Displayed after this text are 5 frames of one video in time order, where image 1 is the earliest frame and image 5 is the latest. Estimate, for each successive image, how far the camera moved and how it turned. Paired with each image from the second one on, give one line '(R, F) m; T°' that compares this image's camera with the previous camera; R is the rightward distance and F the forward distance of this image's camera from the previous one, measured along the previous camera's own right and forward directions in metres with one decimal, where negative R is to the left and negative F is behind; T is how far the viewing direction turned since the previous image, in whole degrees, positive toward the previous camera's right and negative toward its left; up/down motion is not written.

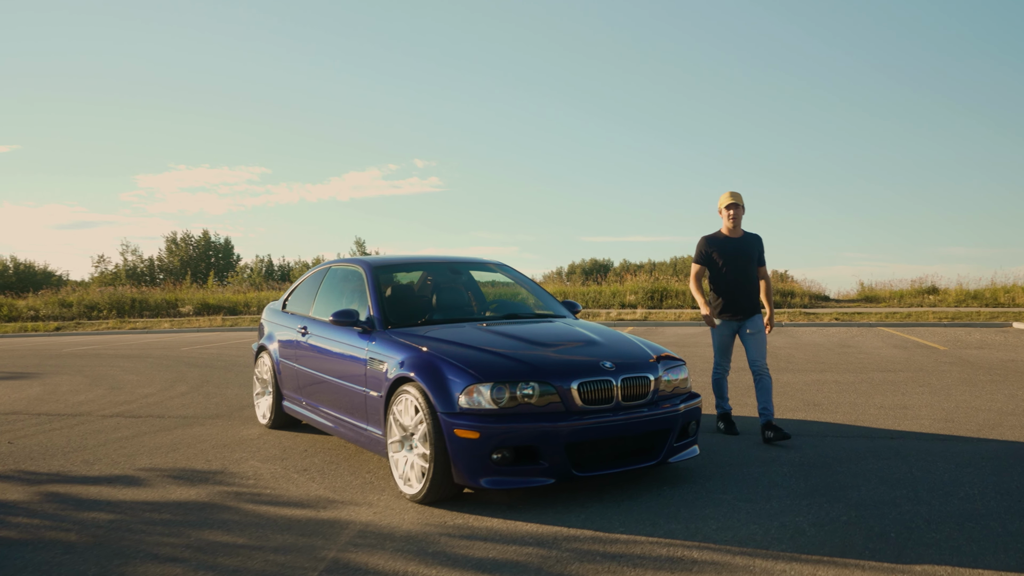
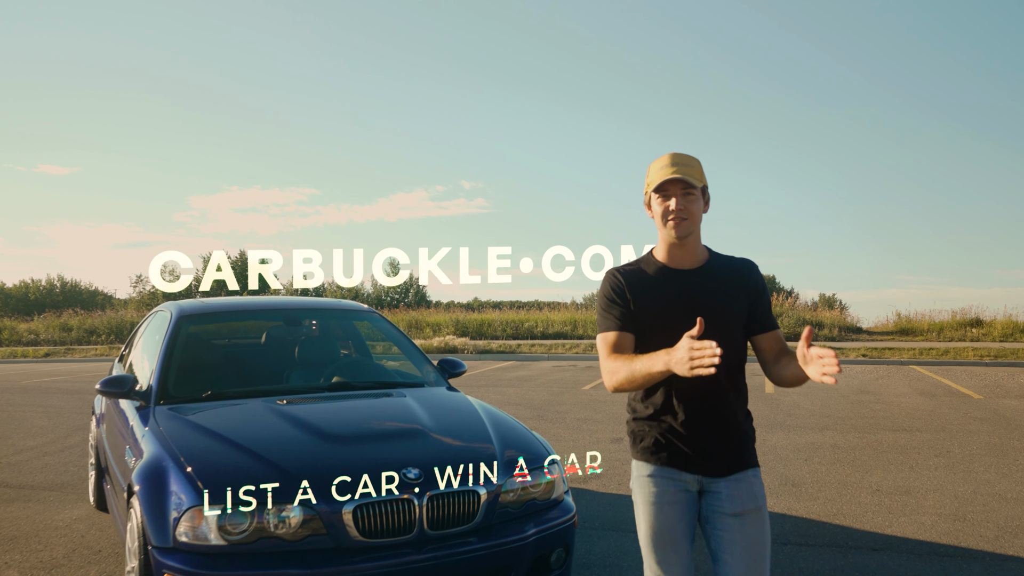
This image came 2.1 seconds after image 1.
(+1.1, +1.3) m; -3°
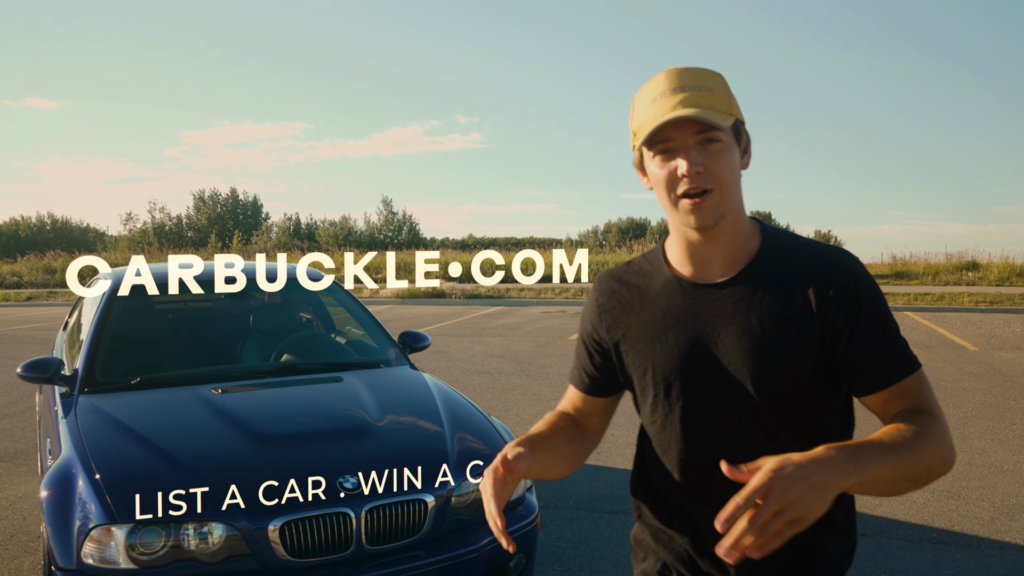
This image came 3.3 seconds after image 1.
(+0.2, +0.4) m; 0°
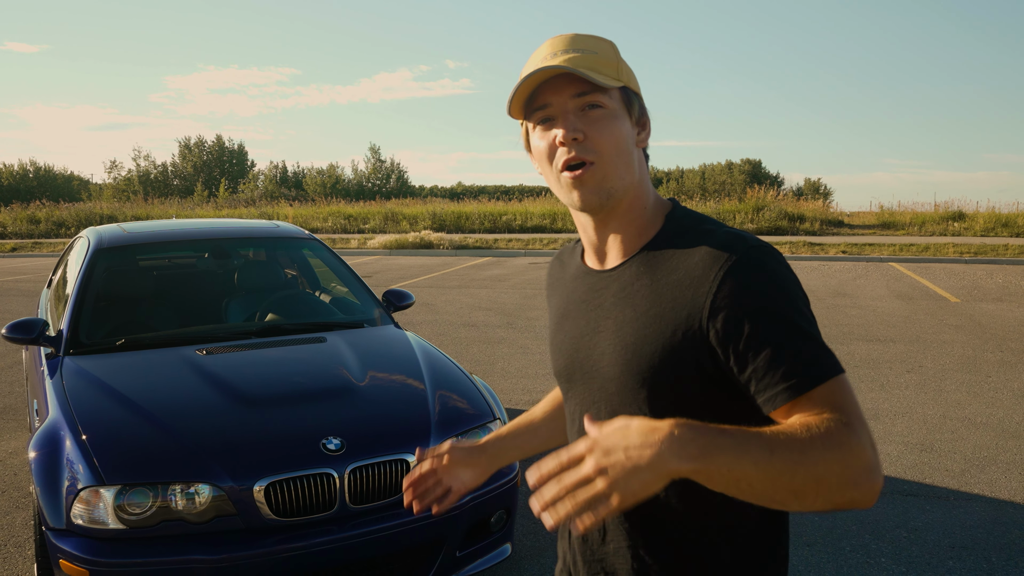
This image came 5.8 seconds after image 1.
(0.0, 0.0) m; +1°
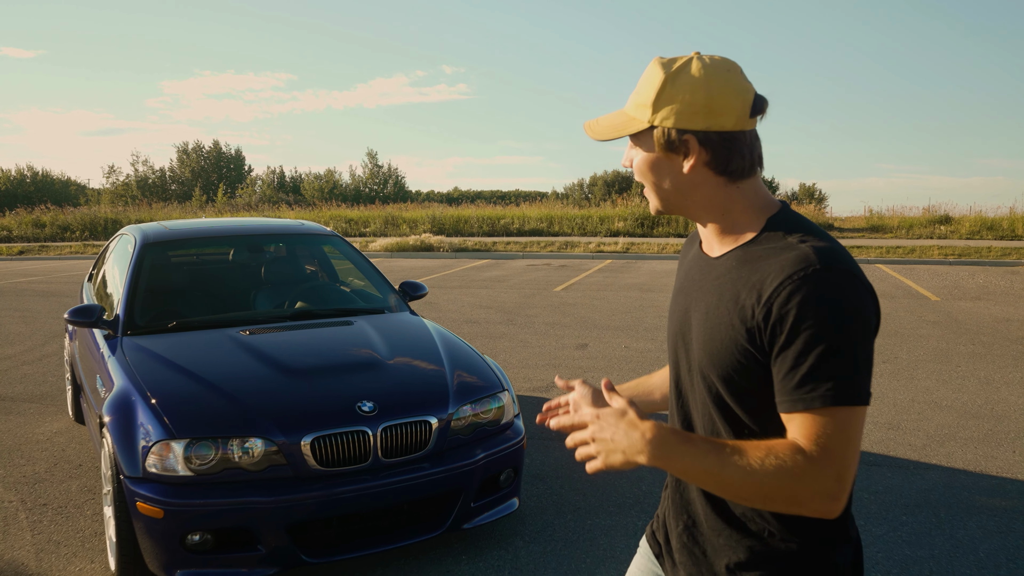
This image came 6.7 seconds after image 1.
(0.0, -0.4) m; 0°
